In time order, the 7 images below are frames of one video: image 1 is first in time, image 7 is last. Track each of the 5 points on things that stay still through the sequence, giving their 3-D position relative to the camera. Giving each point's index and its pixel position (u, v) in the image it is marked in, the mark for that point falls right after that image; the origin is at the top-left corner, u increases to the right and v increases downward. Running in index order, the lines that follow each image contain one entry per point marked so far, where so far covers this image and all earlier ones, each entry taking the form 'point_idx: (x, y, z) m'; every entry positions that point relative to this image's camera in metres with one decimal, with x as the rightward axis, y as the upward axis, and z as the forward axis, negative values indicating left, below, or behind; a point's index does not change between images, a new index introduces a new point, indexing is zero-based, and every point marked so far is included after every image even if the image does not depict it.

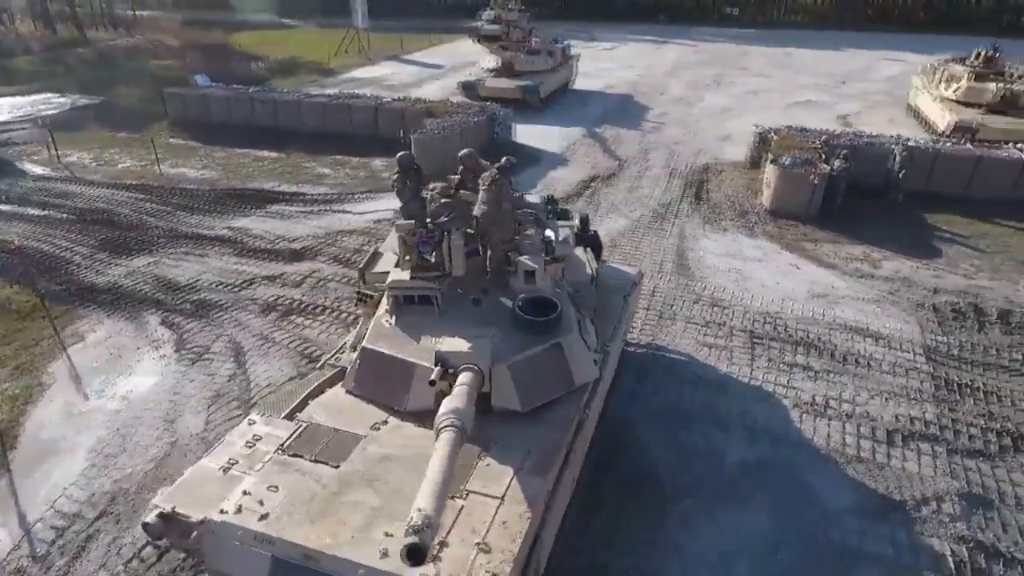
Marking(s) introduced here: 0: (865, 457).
0: (+5.6, -2.7, +9.9) m
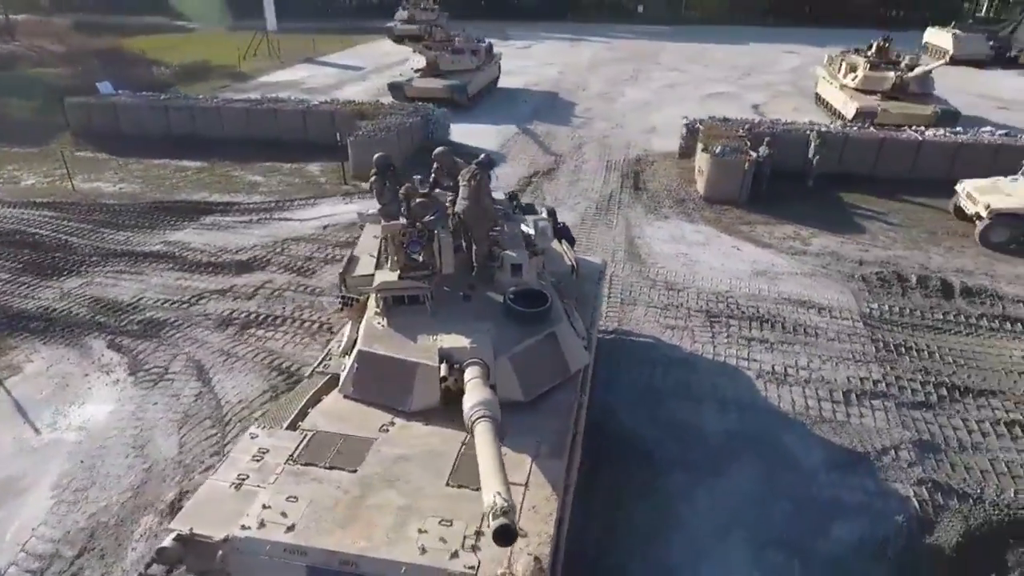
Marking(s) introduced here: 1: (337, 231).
0: (+5.5, -2.2, +10.7) m
1: (-5.1, +1.6, +17.9) m
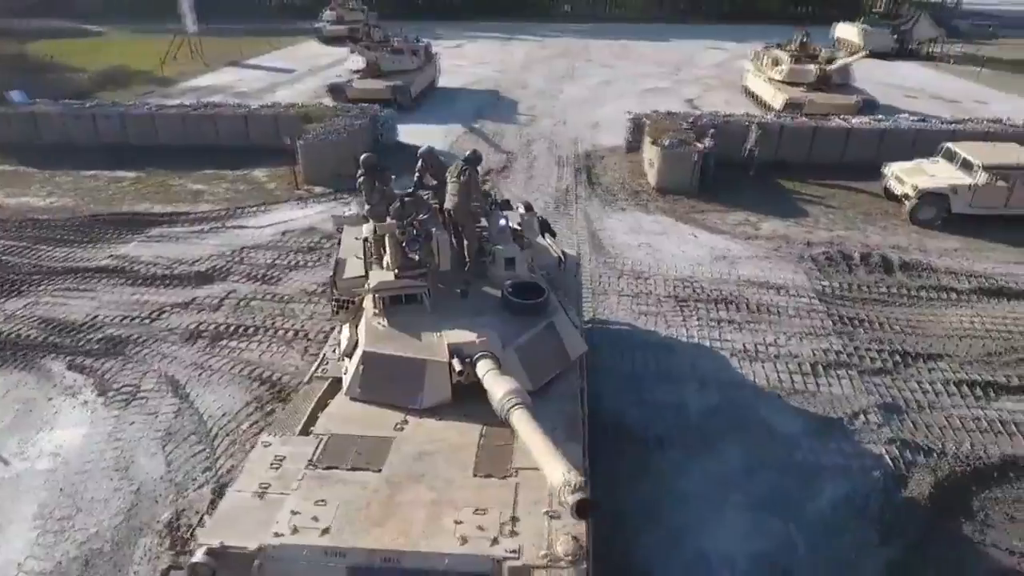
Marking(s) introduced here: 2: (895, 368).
0: (+5.3, -1.8, +11.5) m
1: (-6.1, +1.4, +17.5) m
2: (+7.5, -1.6, +12.1) m
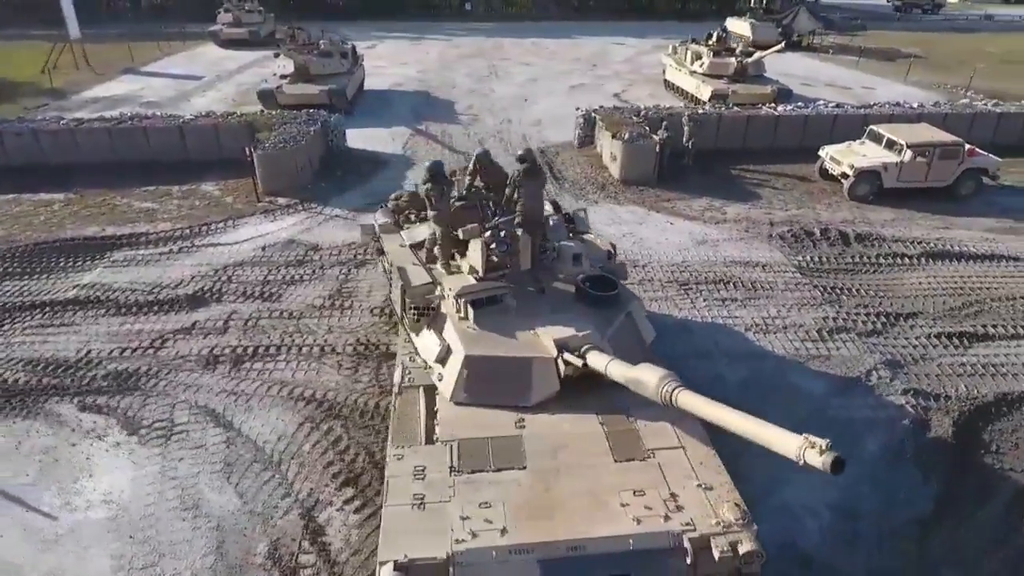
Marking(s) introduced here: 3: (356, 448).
0: (+6.1, -1.3, +12.6) m
1: (-6.3, +1.0, +16.8) m
2: (+8.1, -0.9, +13.6) m
3: (-2.5, -2.6, +10.2) m
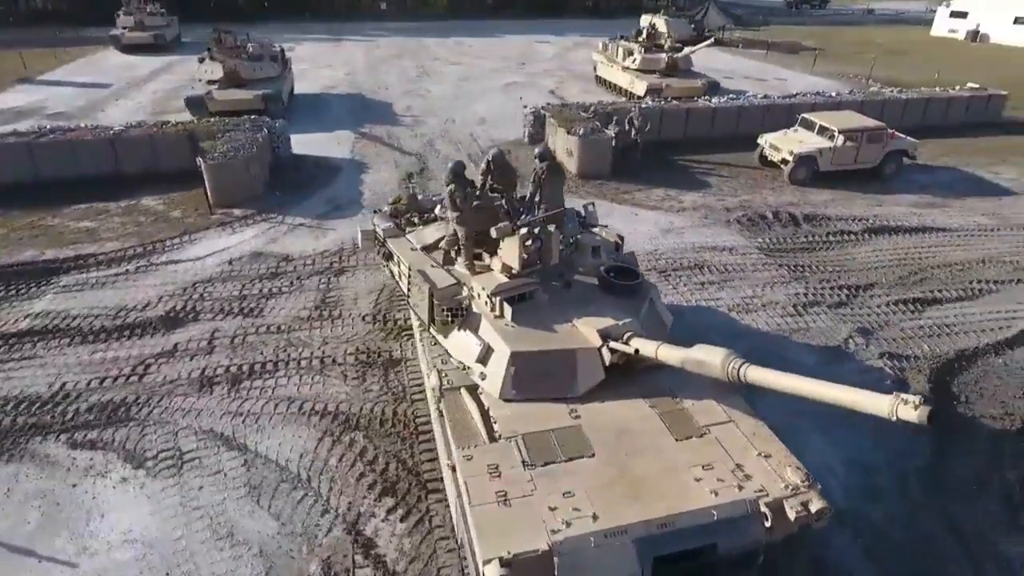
0: (+6.1, -0.9, +13.5) m
1: (-6.8, +0.6, +16.1) m
2: (+8.0, -0.3, +14.8) m
3: (-2.0, -2.7, +10.0) m
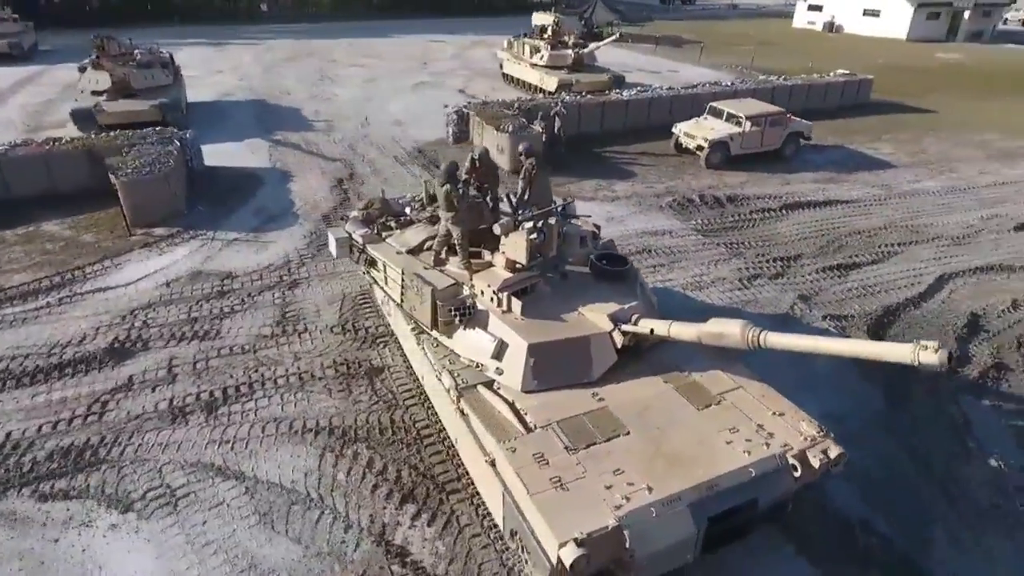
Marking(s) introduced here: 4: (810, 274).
0: (+5.5, -0.3, +14.6) m
1: (-7.8, +0.1, +15.1) m
2: (+7.0, +0.5, +16.1) m
3: (-1.8, -2.8, +9.8) m
4: (+7.7, +0.4, +16.1) m
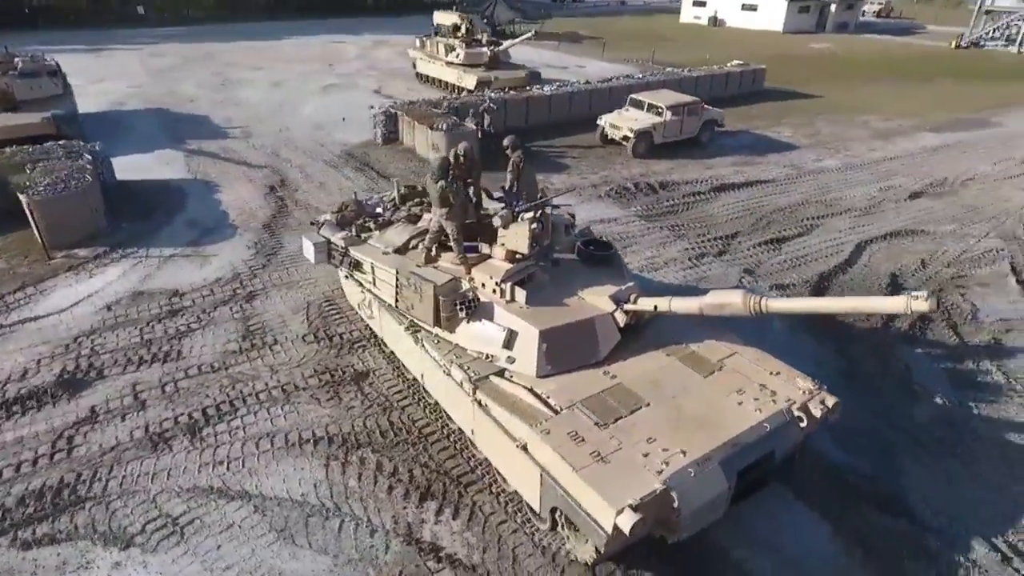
0: (+4.6, +0.3, +15.6) m
1: (-8.6, -0.4, +14.1) m
2: (+5.9, +1.1, +17.3) m
3: (-1.7, -2.8, +9.8) m
4: (+6.5, +1.1, +17.3) m
